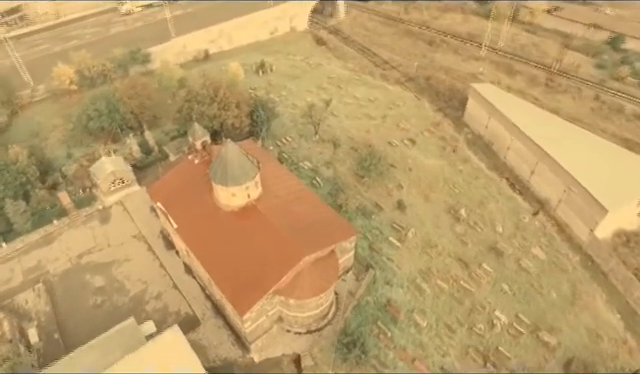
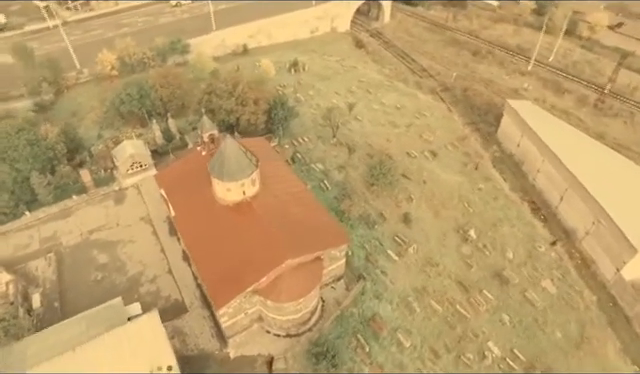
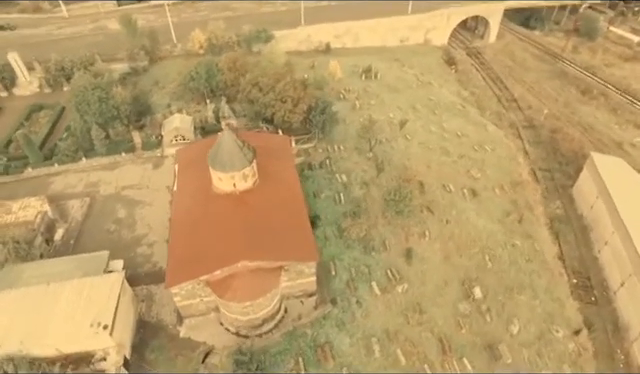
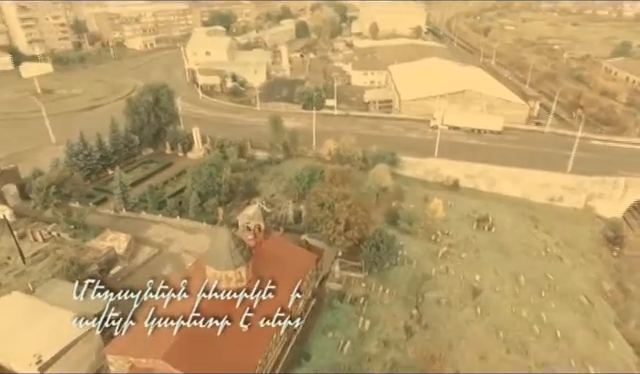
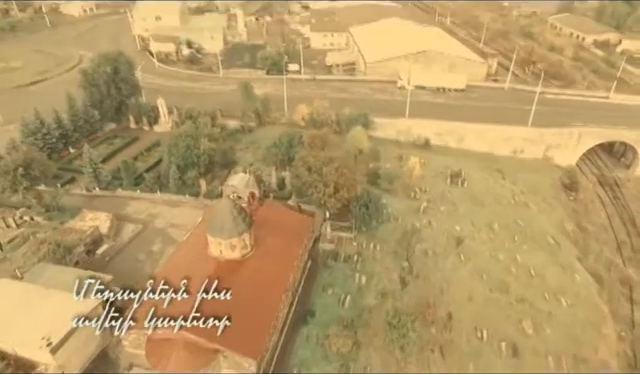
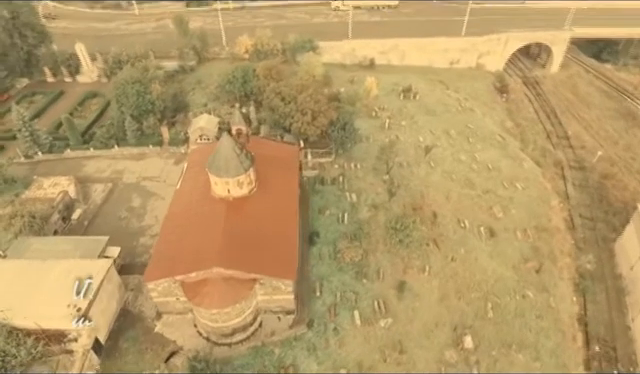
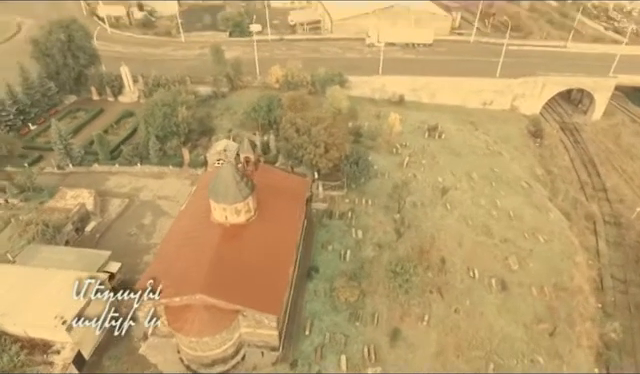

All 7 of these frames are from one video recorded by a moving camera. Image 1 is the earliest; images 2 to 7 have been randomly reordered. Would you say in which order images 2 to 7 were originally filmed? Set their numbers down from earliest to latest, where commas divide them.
2, 3, 6, 7, 5, 4
